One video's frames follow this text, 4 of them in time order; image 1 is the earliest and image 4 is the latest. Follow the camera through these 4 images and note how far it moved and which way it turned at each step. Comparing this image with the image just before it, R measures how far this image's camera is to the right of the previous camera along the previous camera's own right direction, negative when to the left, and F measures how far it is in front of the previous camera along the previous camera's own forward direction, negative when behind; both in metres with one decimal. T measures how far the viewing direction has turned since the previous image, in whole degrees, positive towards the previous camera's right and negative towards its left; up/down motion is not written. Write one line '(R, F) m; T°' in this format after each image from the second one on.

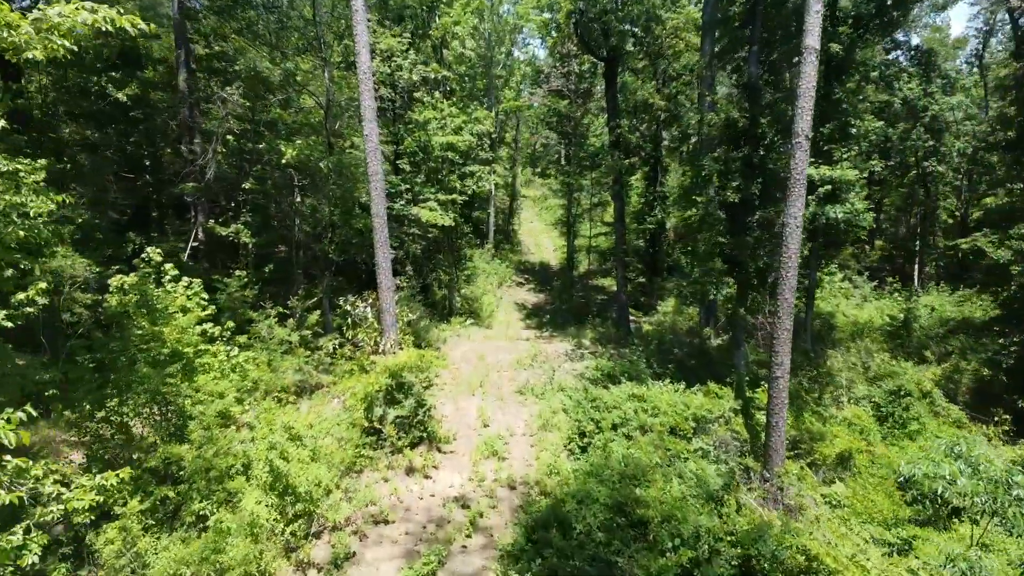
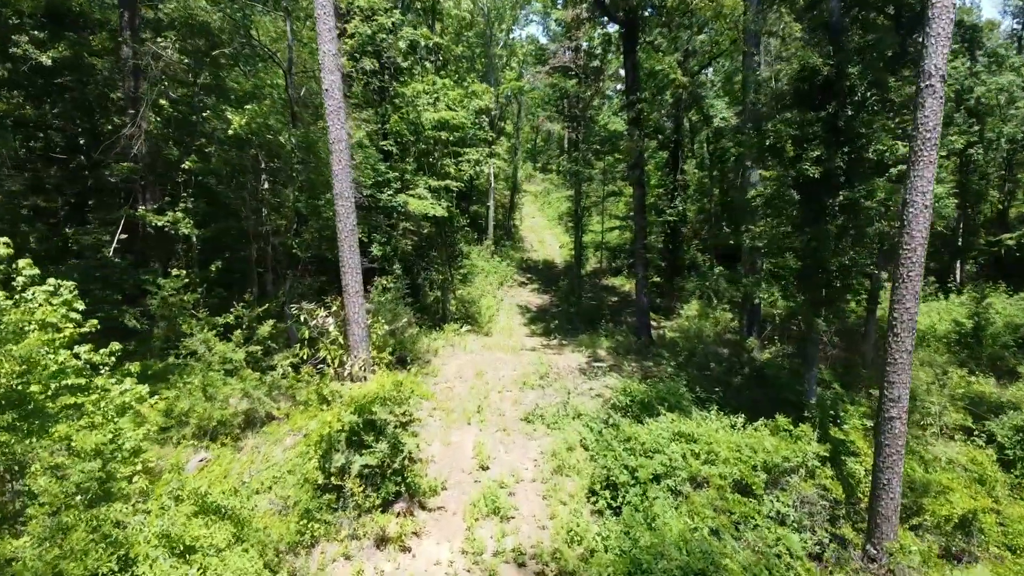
(-0.1, +2.2) m; 0°
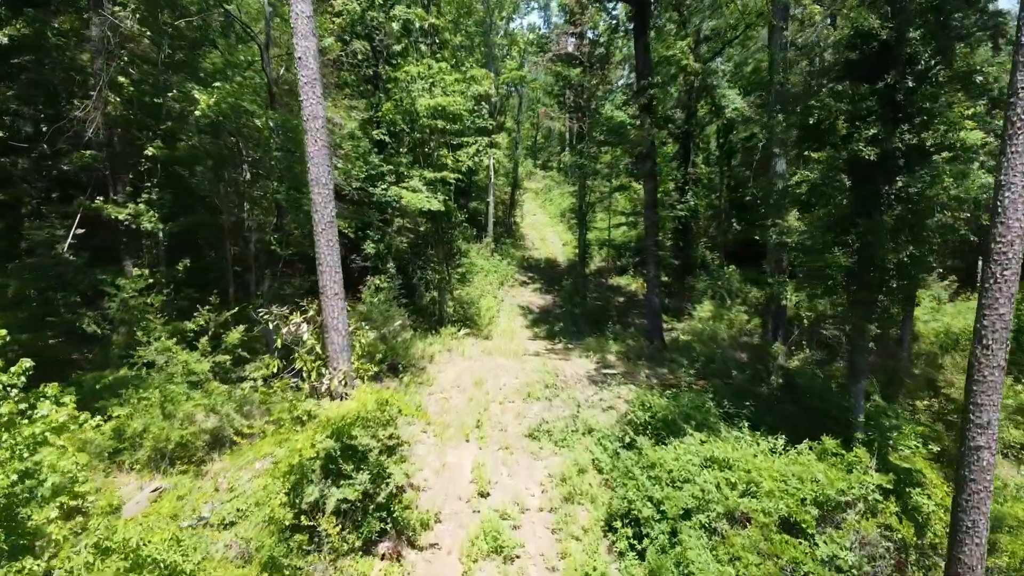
(0.0, +1.0) m; 0°
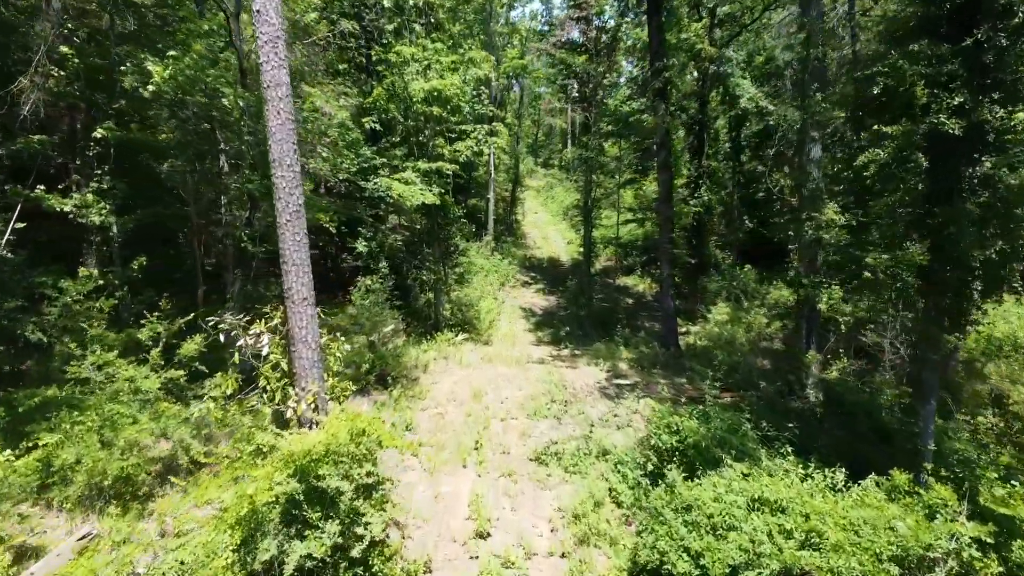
(0.0, +1.1) m; 0°
